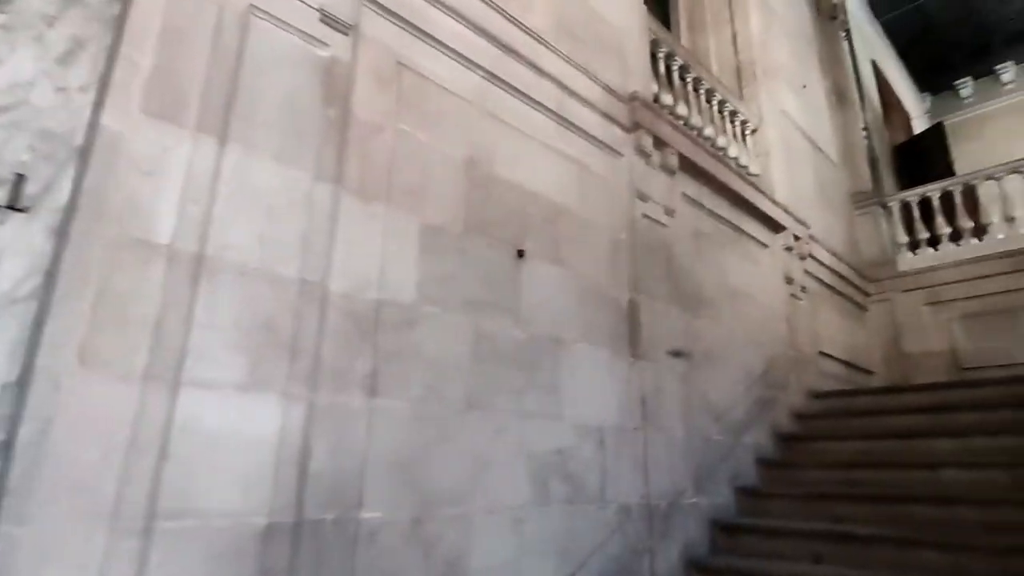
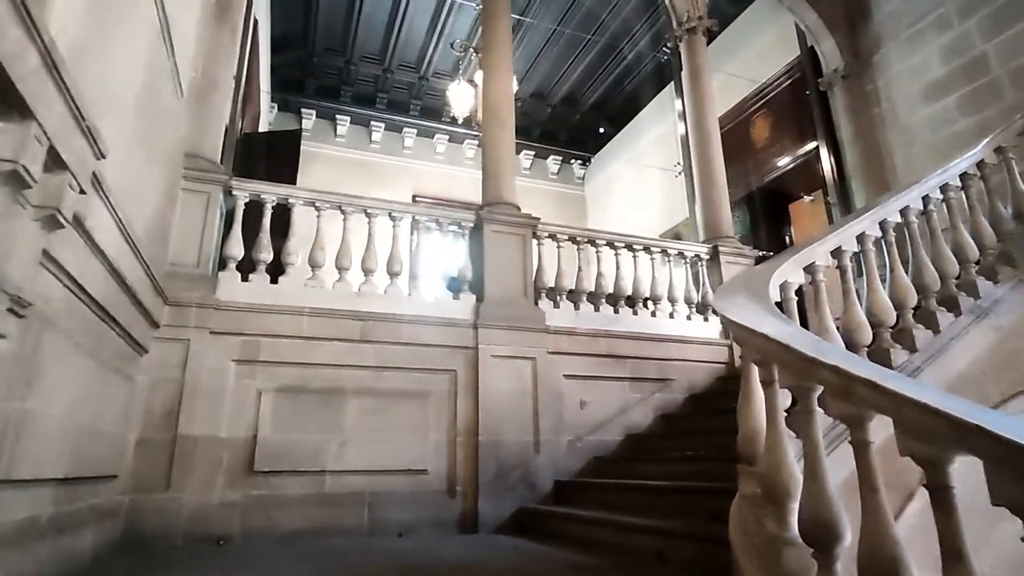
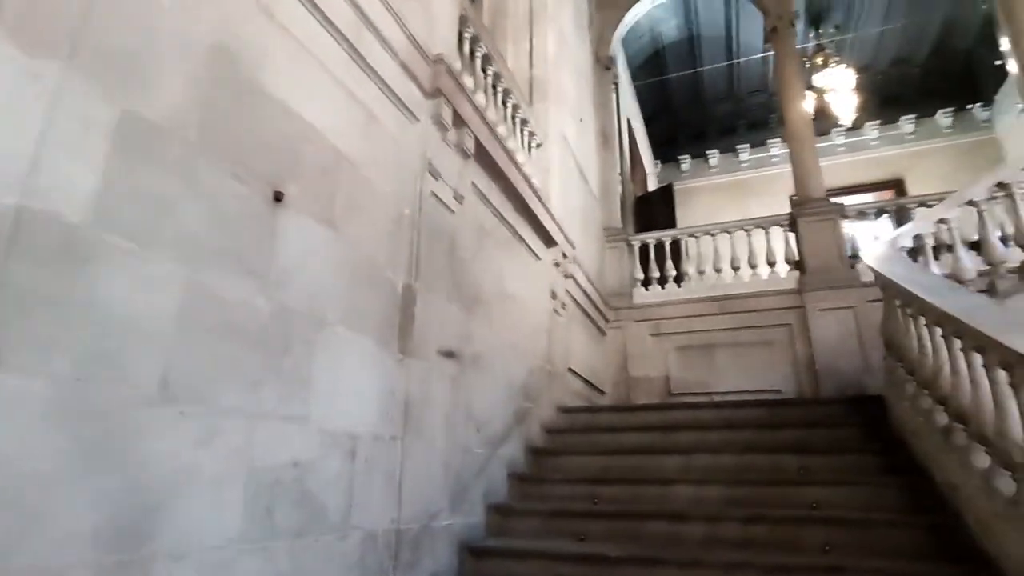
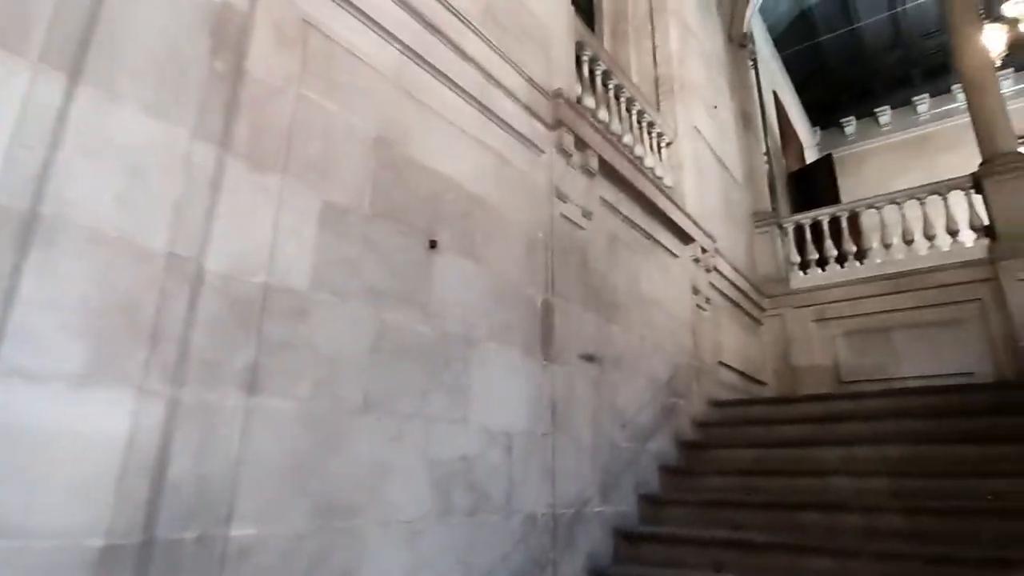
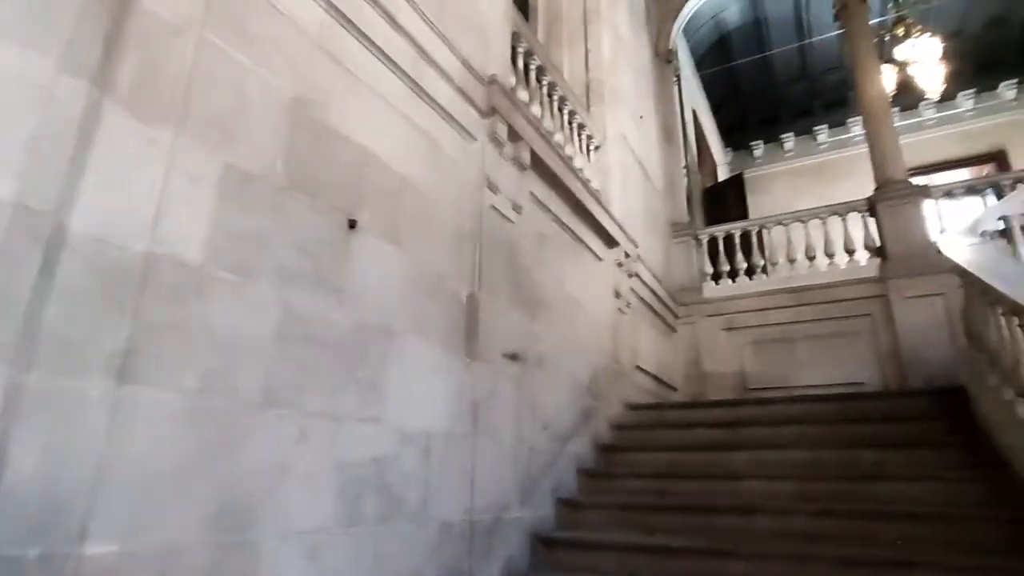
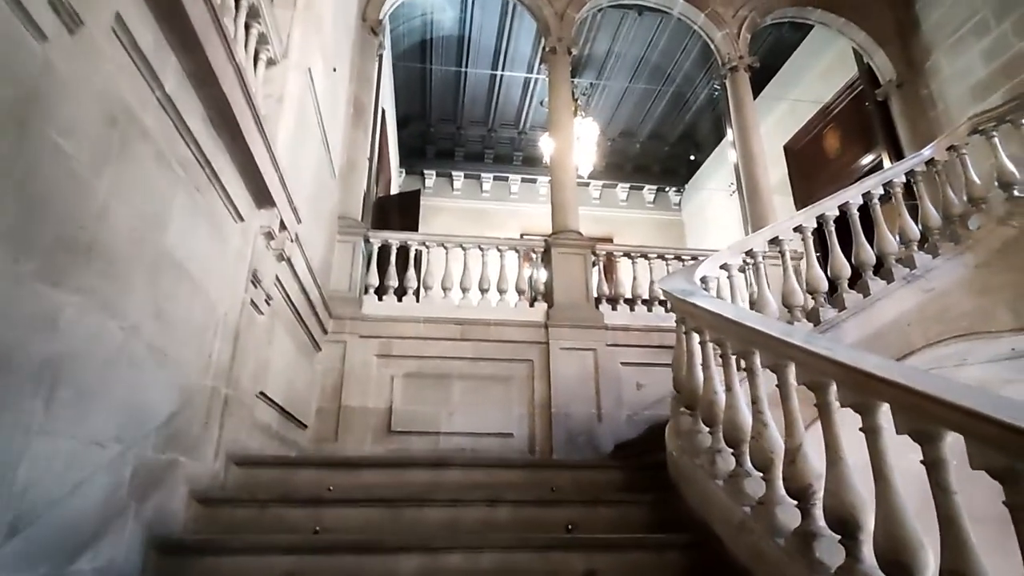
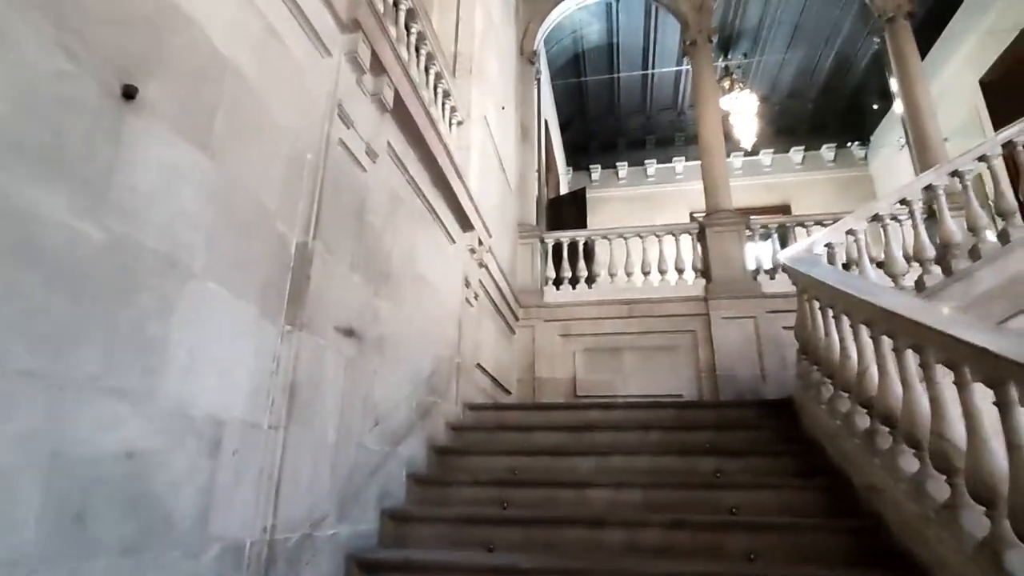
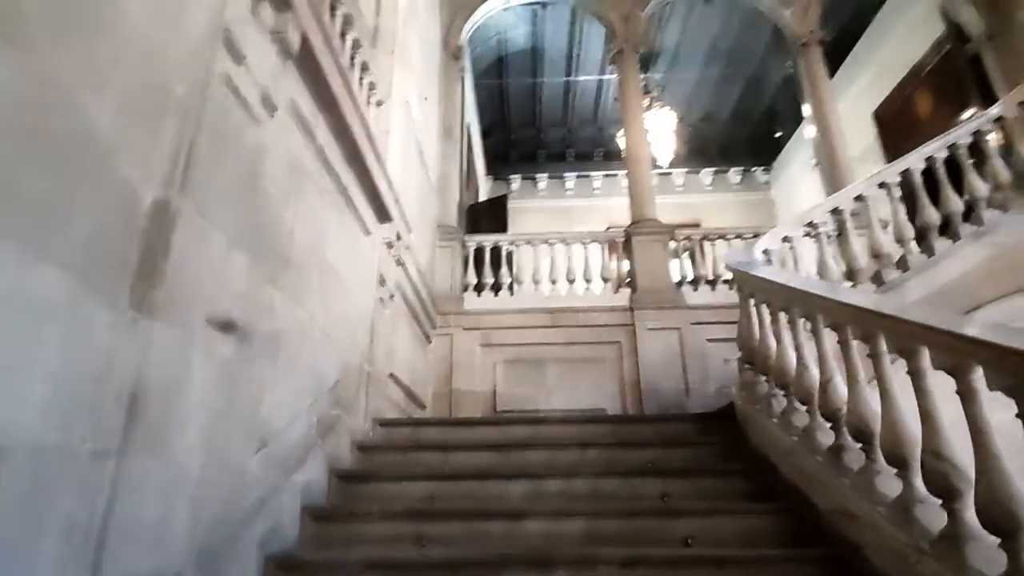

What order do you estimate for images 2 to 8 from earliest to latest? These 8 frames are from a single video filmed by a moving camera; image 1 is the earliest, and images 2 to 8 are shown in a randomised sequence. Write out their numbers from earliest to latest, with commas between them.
4, 5, 3, 7, 8, 6, 2
